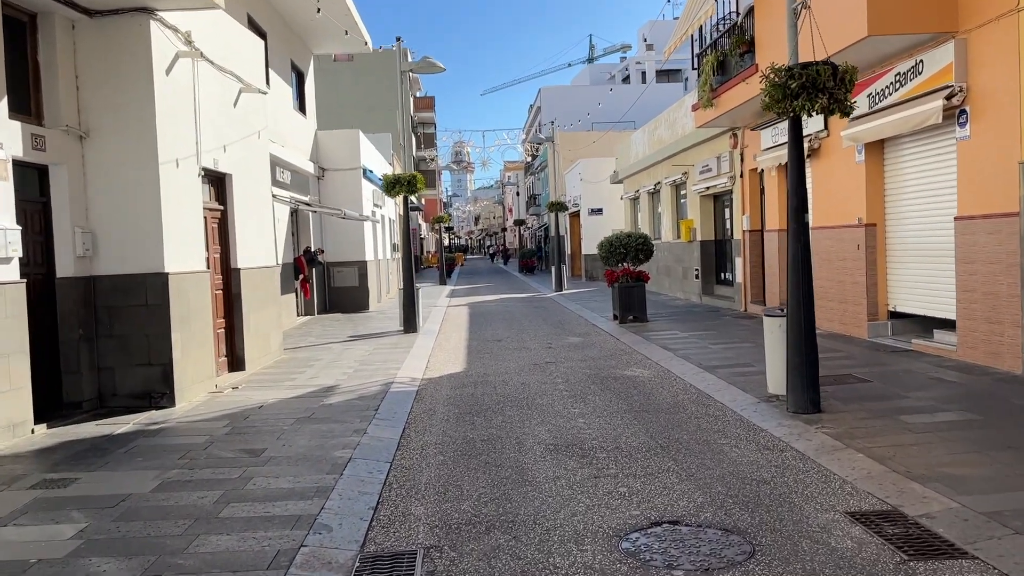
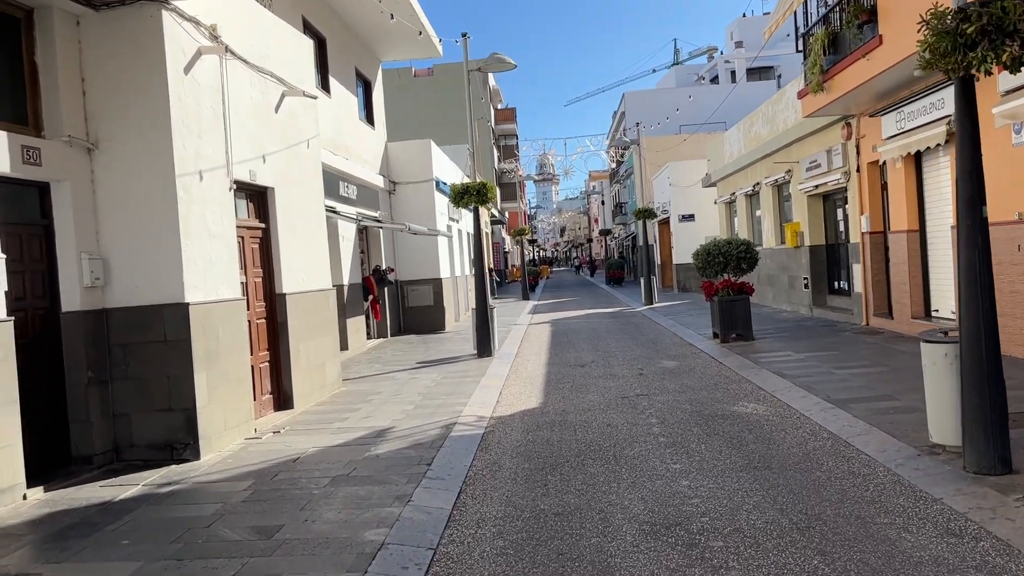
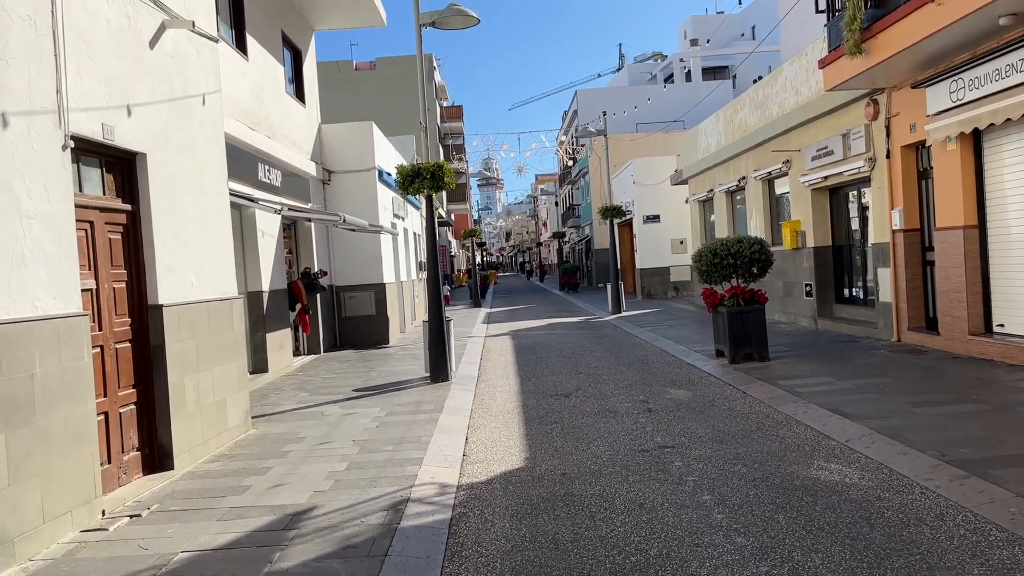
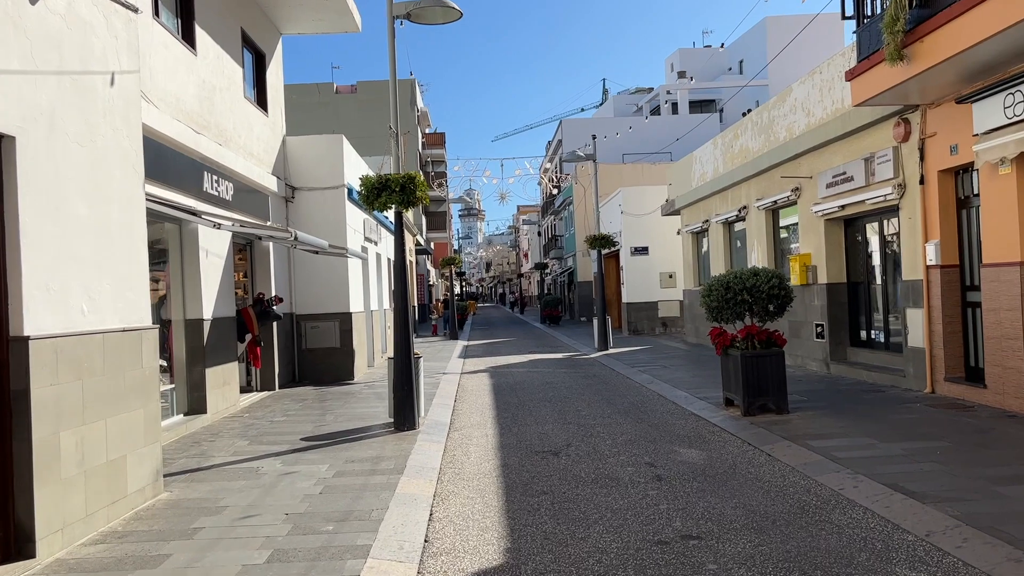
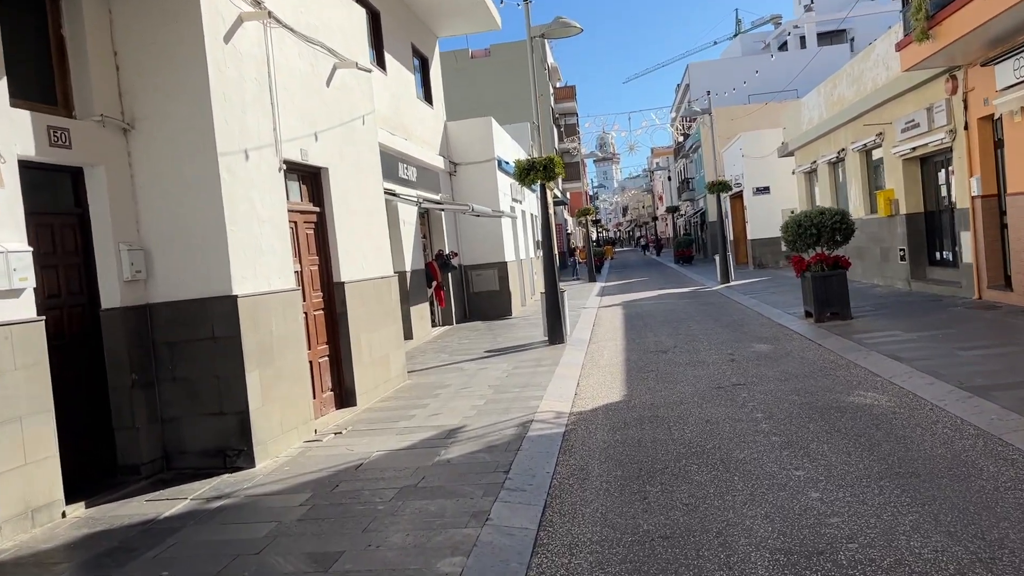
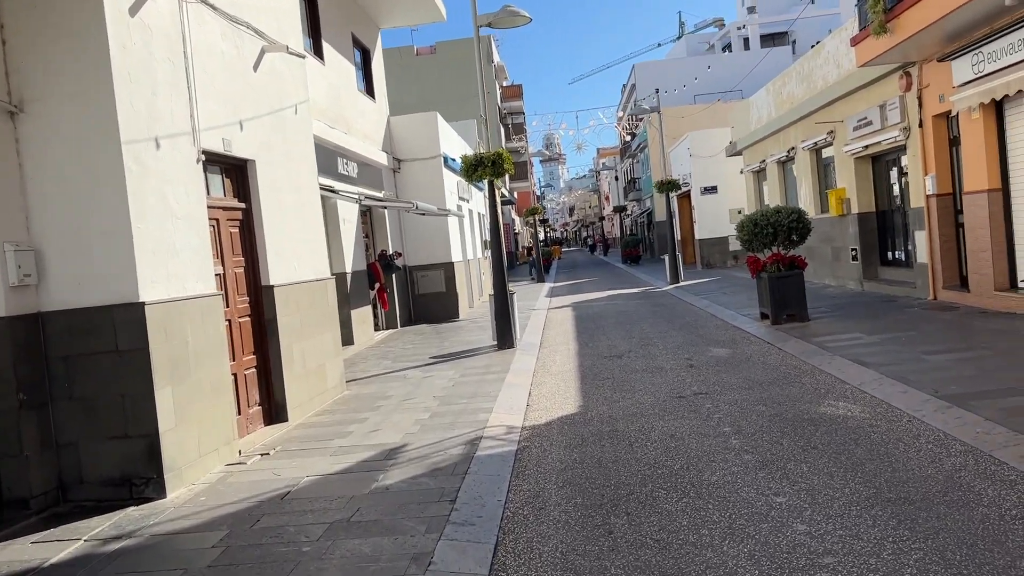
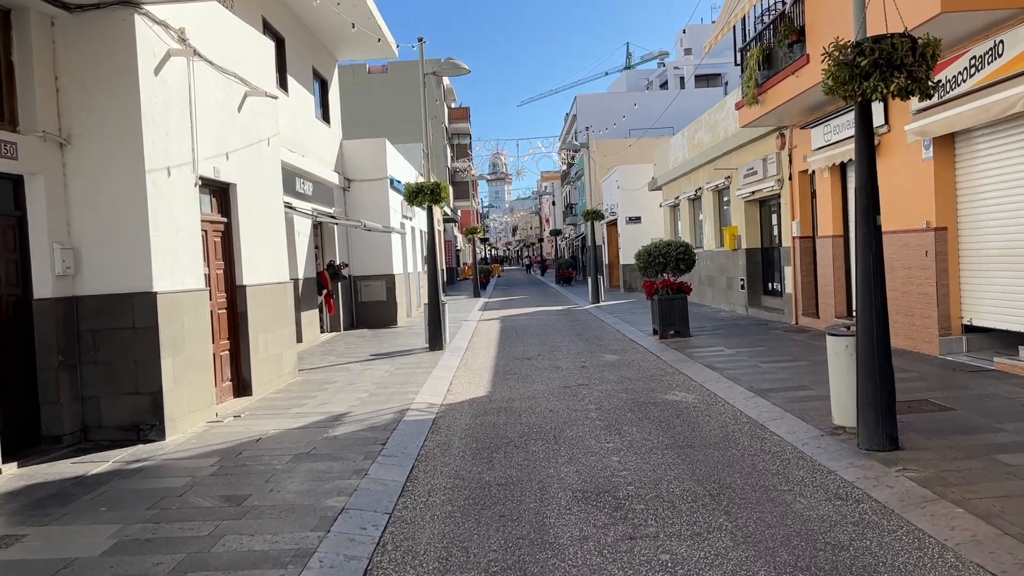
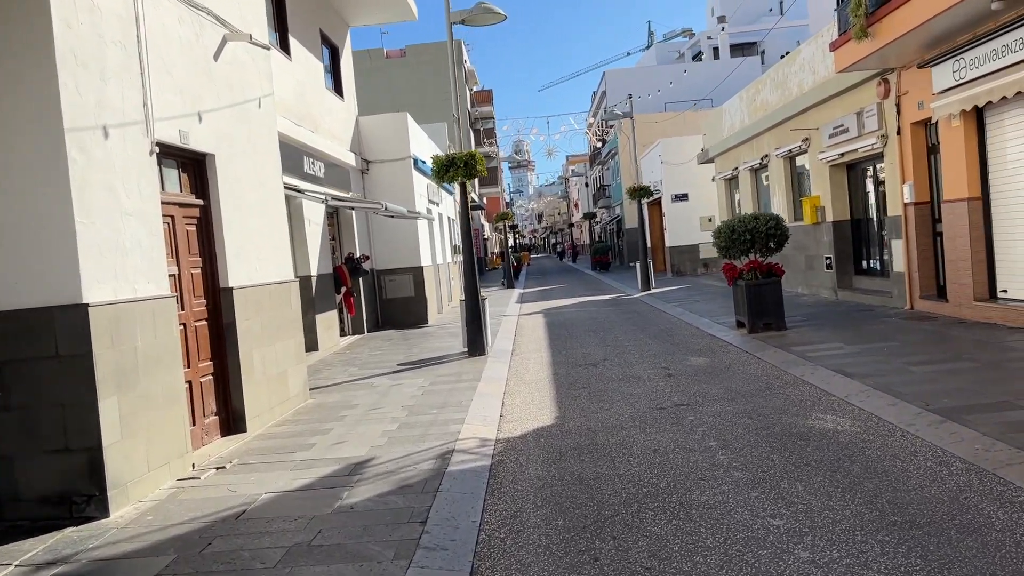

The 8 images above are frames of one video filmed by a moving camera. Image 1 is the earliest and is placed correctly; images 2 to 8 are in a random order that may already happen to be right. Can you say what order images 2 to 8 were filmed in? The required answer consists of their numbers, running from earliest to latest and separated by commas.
7, 2, 5, 6, 8, 3, 4
